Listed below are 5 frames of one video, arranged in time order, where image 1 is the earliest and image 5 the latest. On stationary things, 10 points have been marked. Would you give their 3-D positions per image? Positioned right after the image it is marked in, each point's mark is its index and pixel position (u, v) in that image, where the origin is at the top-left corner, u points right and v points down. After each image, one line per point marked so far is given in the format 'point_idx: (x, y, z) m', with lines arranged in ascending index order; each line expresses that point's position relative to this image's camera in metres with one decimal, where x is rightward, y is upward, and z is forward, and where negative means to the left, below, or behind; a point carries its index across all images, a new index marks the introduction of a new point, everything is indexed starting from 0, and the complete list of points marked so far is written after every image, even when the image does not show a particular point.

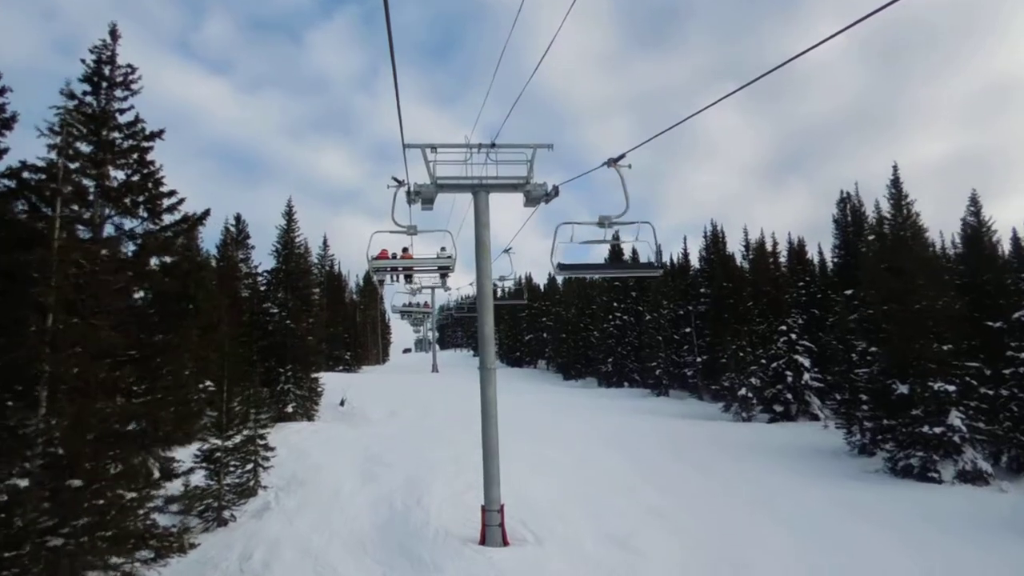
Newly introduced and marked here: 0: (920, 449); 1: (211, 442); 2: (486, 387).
0: (+8.9, -3.5, +19.7) m
1: (-5.1, -2.6, +15.3) m
2: (-0.4, -1.5, +13.7) m
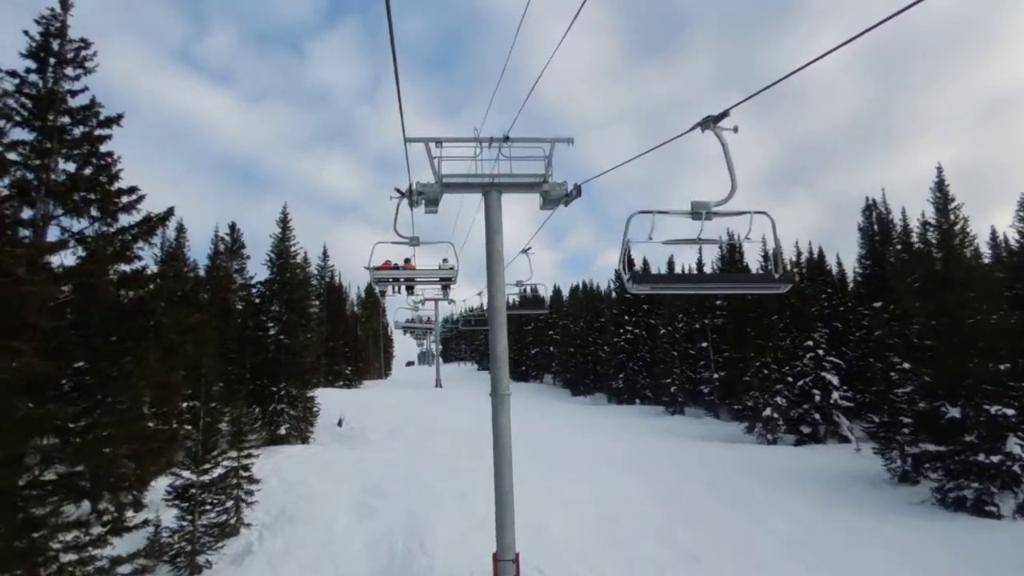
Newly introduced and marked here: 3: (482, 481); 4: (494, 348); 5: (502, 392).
0: (+9.1, -3.8, +17.9) m
1: (-4.9, -2.8, +13.6) m
2: (-0.2, -1.7, +11.9) m
3: (-0.6, -4.2, +19.4) m
4: (-0.2, -0.8, +12.0) m
5: (-0.1, -1.4, +12.0) m
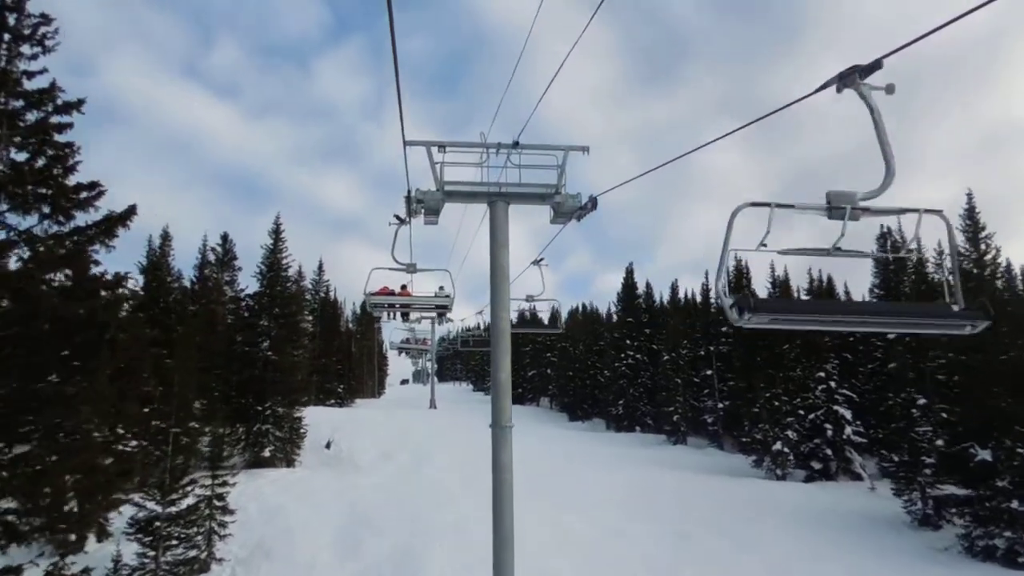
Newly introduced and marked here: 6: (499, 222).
0: (+9.1, -4.4, +16.7) m
1: (-4.9, -3.0, +12.3) m
2: (-0.2, -1.9, +10.7) m
3: (-0.7, -4.6, +18.2) m
4: (-0.2, -1.1, +10.8) m
5: (-0.1, -1.6, +10.8) m
6: (-0.2, +0.8, +11.4) m
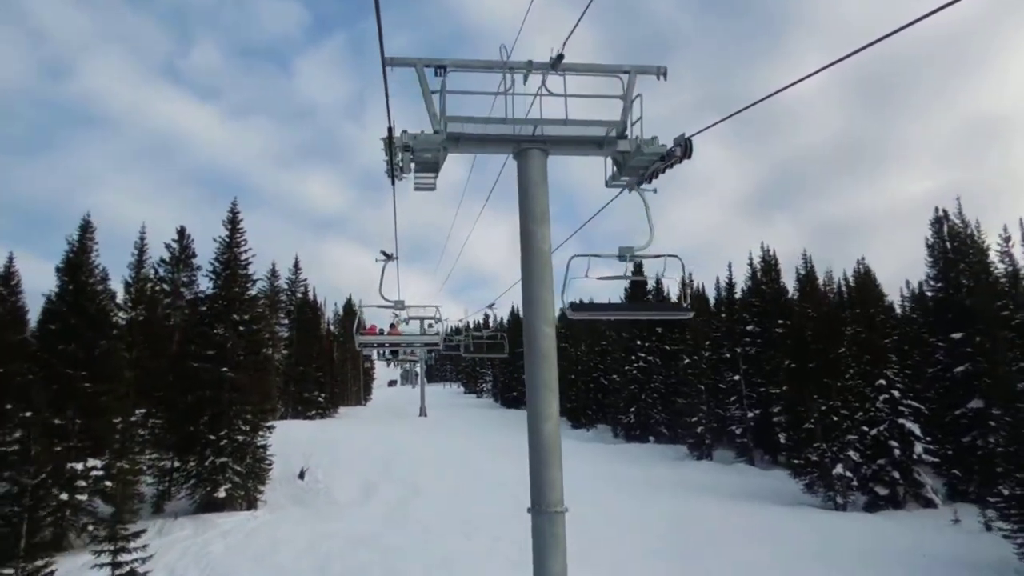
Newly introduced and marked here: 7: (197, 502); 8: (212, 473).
0: (+9.4, -4.3, +12.6) m
1: (-4.5, -3.0, +8.0) m
2: (+0.2, -1.9, +6.5) m
3: (-0.4, -4.5, +14.0) m
4: (+0.2, -1.0, +6.6) m
5: (+0.3, -1.6, +6.6) m
6: (+0.2, +0.8, +7.2) m
7: (-6.6, -4.5, +18.9) m
8: (-6.3, -3.9, +19.0) m
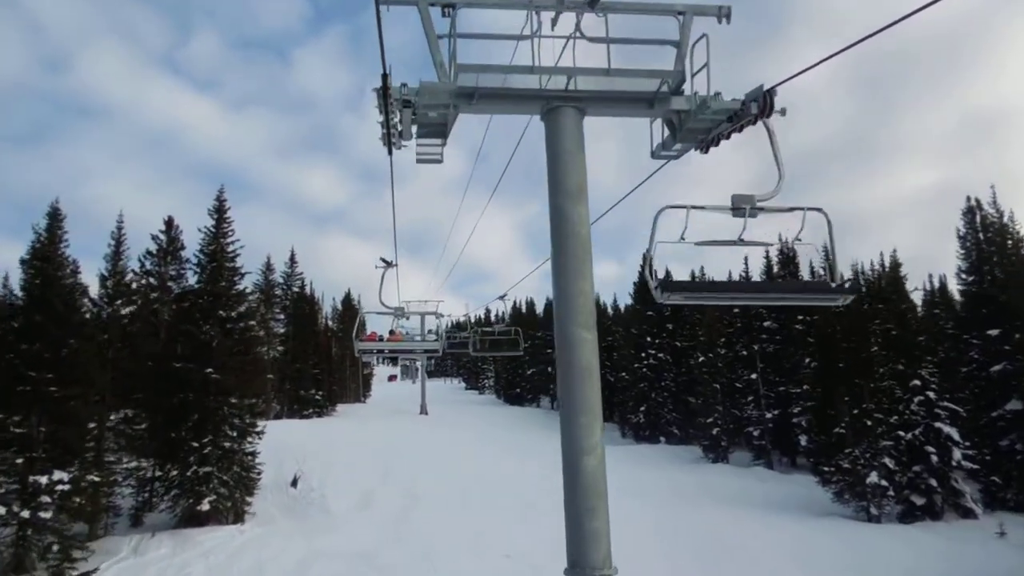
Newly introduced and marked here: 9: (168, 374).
0: (+9.6, -4.2, +11.1) m
1: (-4.3, -3.0, +6.5) m
2: (+0.4, -1.9, +5.0) m
3: (-0.2, -4.5, +12.4) m
4: (+0.4, -1.0, +5.1) m
5: (+0.5, -1.6, +5.0) m
6: (+0.4, +0.9, +5.7) m
7: (-6.4, -4.4, +17.4) m
8: (-6.1, -3.7, +17.5) m
9: (-7.1, -1.8, +18.7) m
